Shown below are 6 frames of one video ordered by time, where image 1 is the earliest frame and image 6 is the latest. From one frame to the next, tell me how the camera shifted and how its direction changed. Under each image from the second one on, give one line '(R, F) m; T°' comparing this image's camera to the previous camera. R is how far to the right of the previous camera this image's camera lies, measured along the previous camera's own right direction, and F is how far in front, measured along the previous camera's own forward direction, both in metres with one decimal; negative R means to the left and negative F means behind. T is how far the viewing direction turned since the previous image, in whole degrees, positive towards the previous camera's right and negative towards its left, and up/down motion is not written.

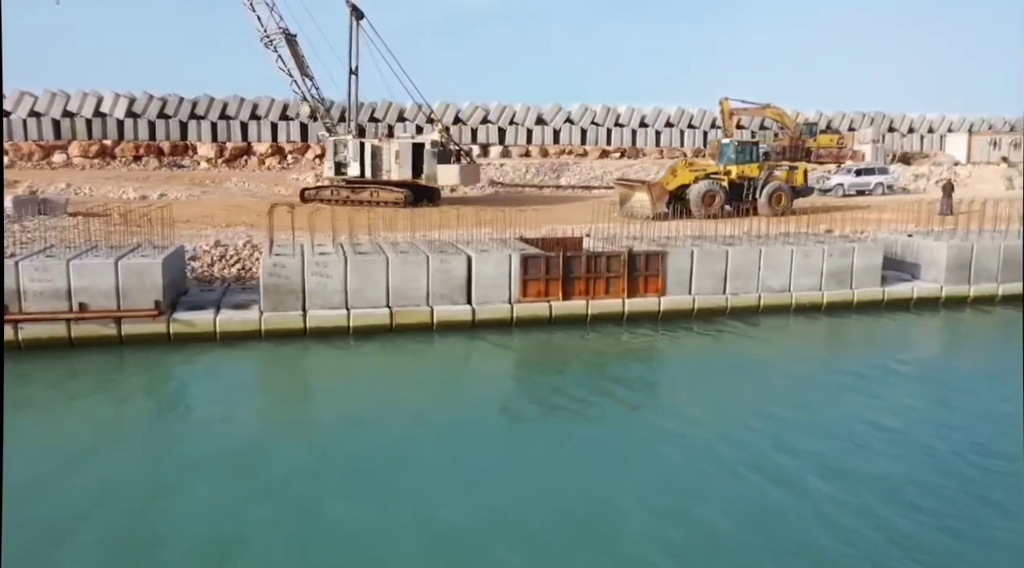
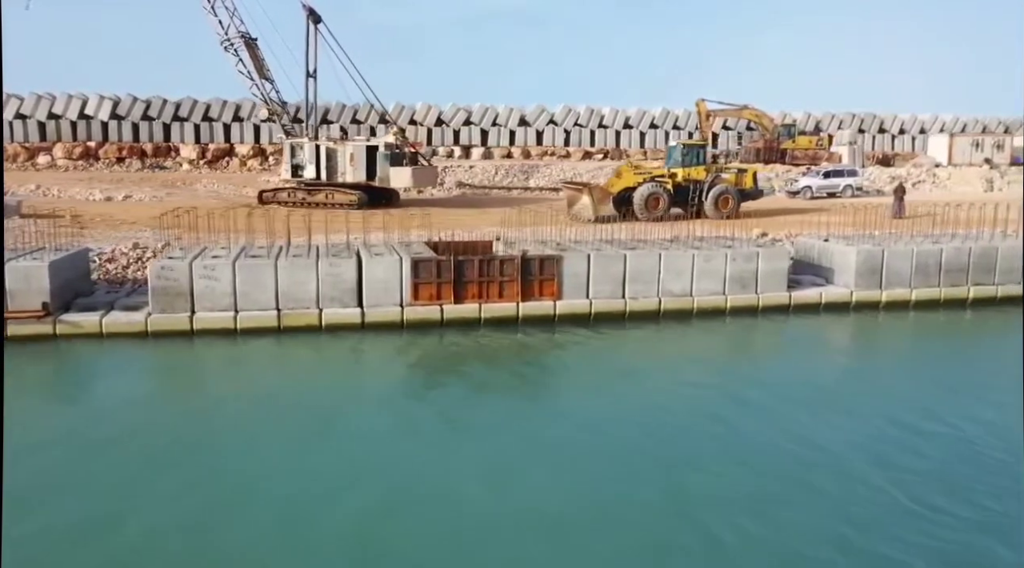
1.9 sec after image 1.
(+1.6, -0.1) m; -2°
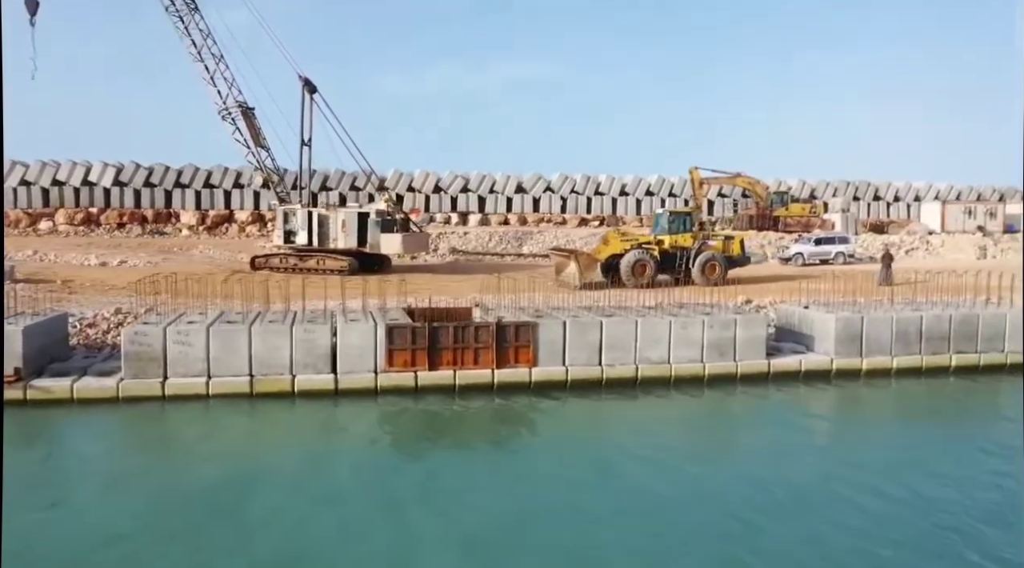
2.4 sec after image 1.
(+0.4, 0.0) m; 0°
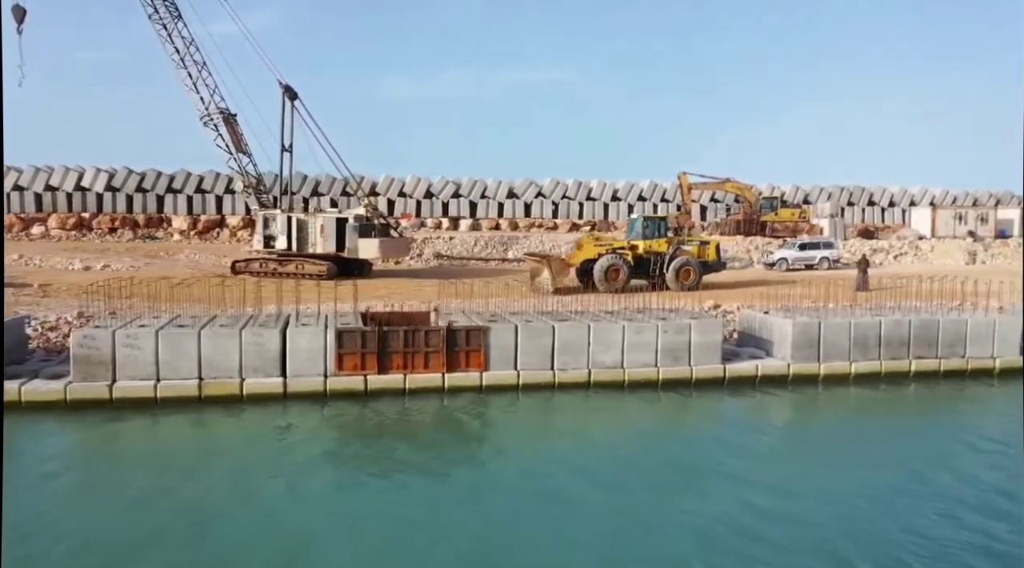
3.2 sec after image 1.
(+0.7, 0.0) m; -1°
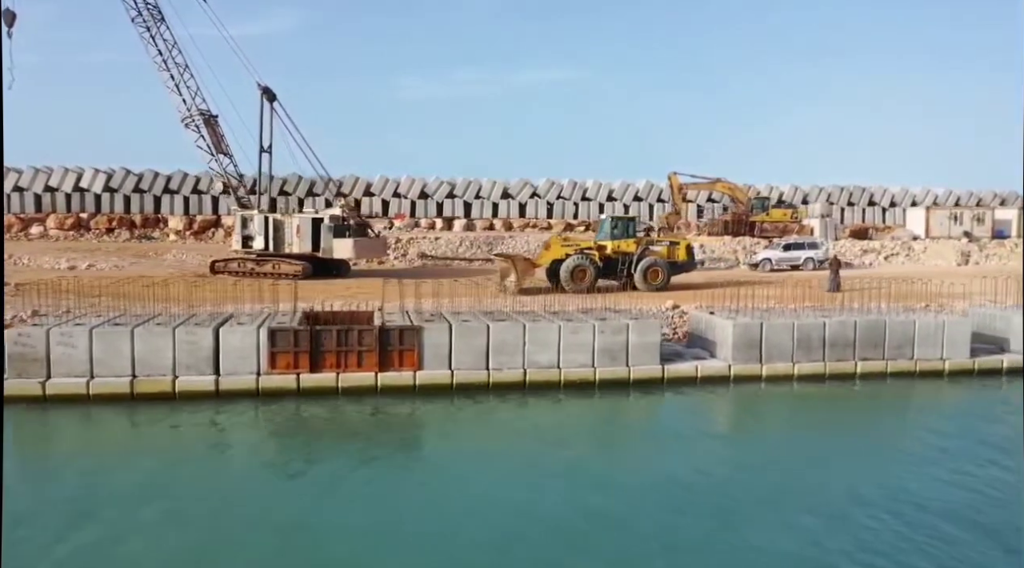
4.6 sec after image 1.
(+1.1, 0.0) m; -2°
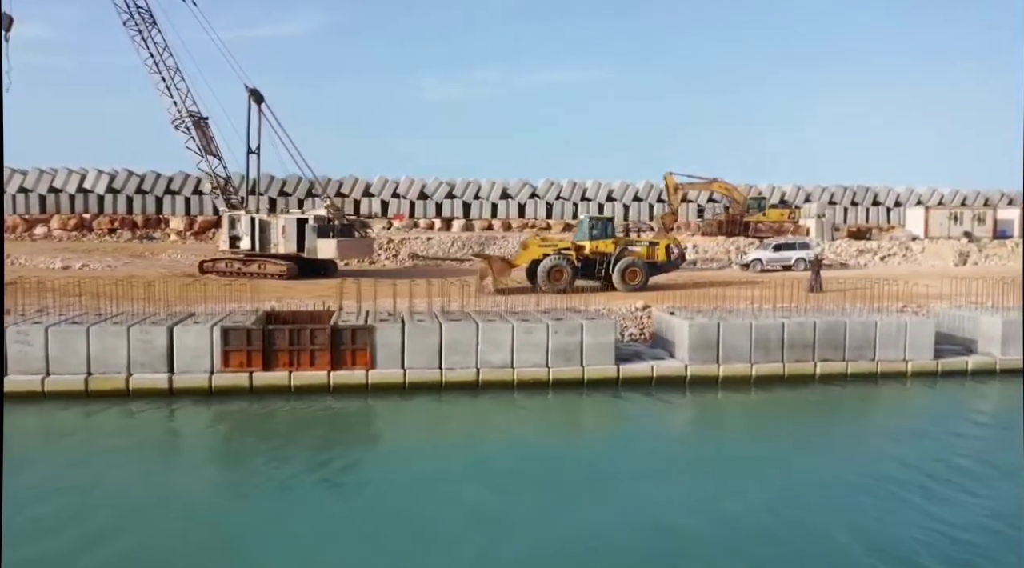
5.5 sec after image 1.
(+0.9, 0.0) m; -2°
